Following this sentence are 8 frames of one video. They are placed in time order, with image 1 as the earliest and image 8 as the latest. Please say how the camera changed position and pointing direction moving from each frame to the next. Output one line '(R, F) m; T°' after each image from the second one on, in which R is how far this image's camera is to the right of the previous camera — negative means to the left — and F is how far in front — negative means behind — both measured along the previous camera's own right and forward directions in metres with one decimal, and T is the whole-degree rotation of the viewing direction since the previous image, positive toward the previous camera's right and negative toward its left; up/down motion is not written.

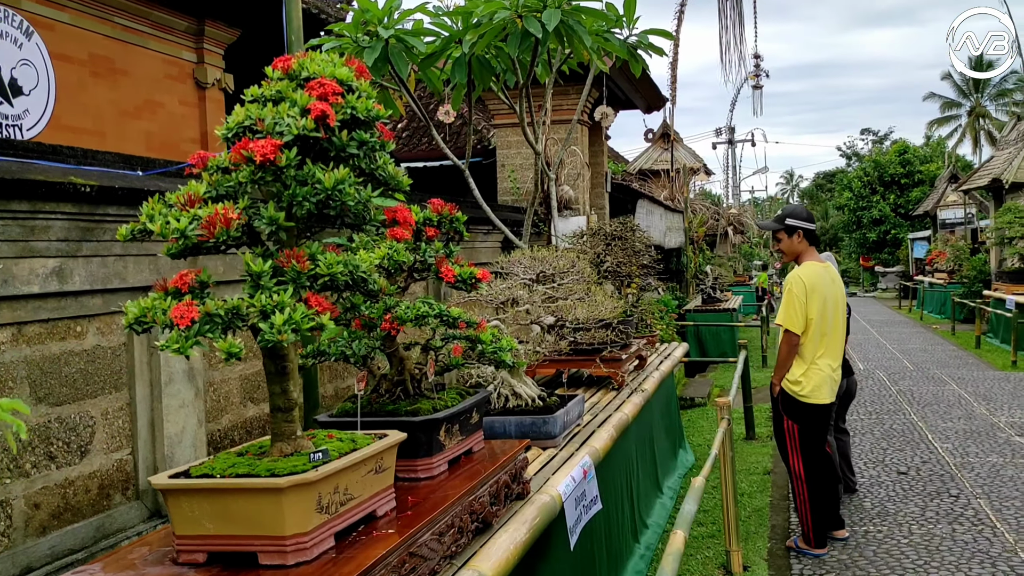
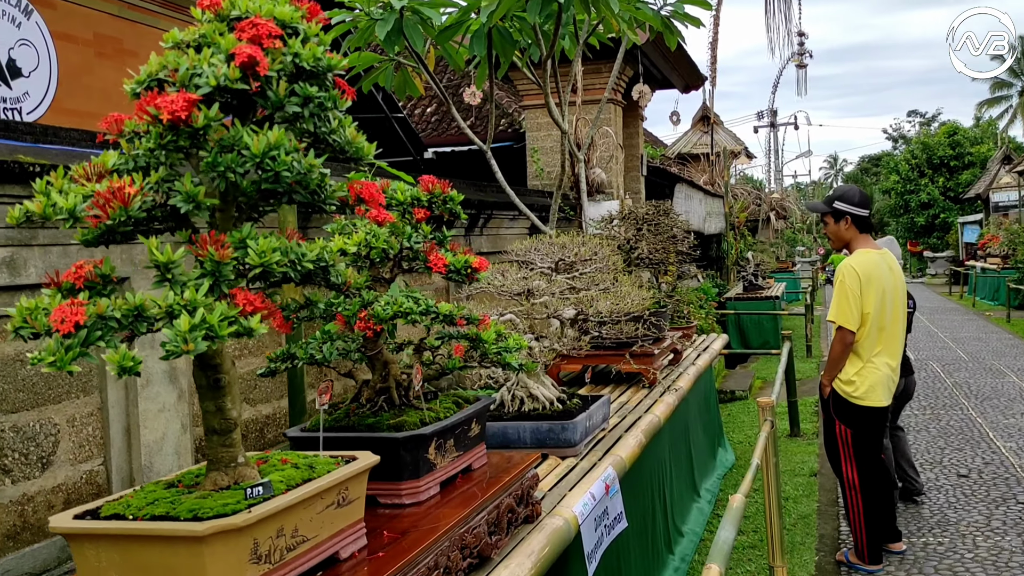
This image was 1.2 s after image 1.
(+0.1, +0.4) m; -2°
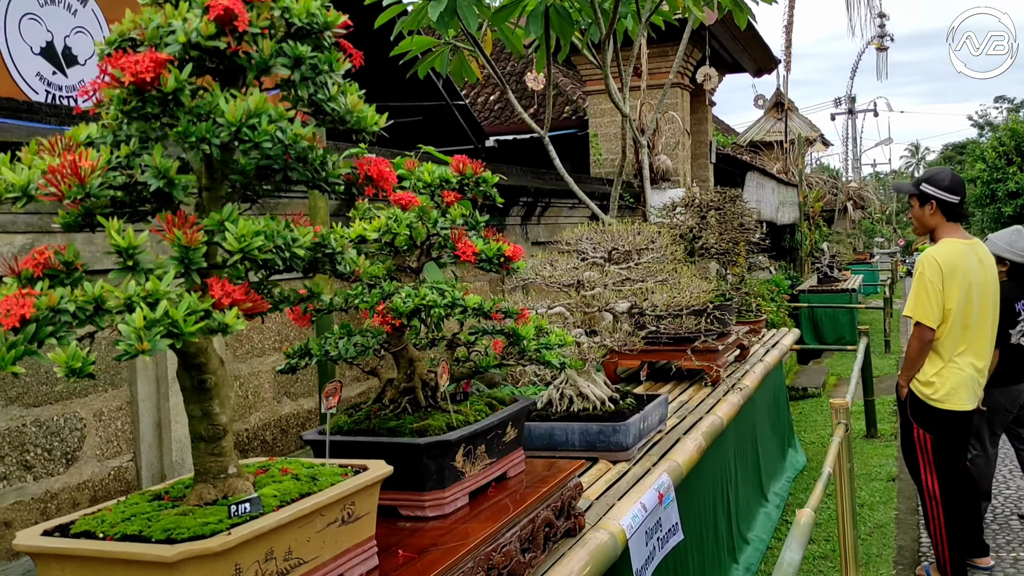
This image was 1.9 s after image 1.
(+0.1, +0.2) m; -4°
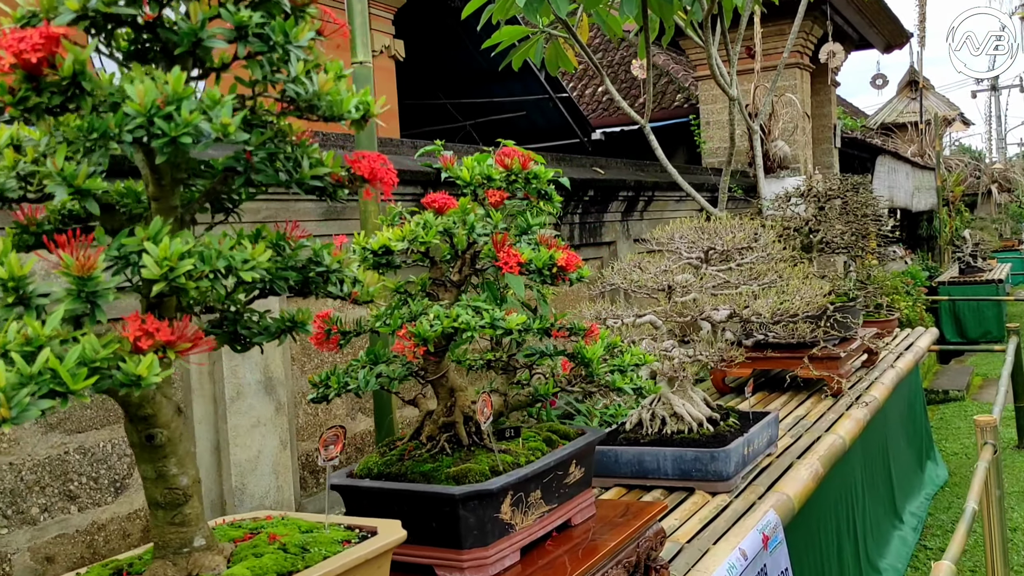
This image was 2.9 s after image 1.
(+0.1, +0.3) m; -8°
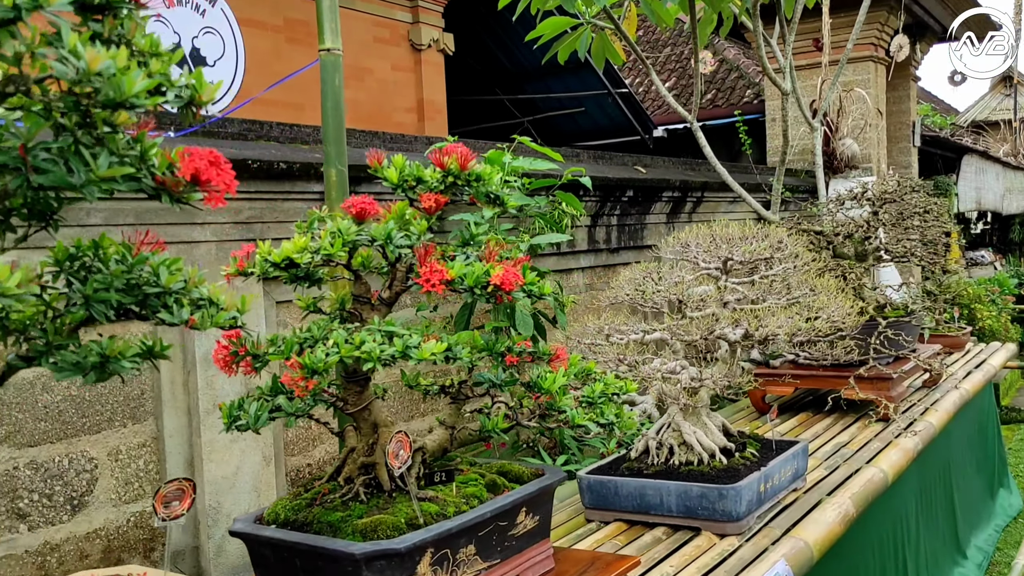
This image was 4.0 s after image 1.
(+0.2, +0.3) m; -5°
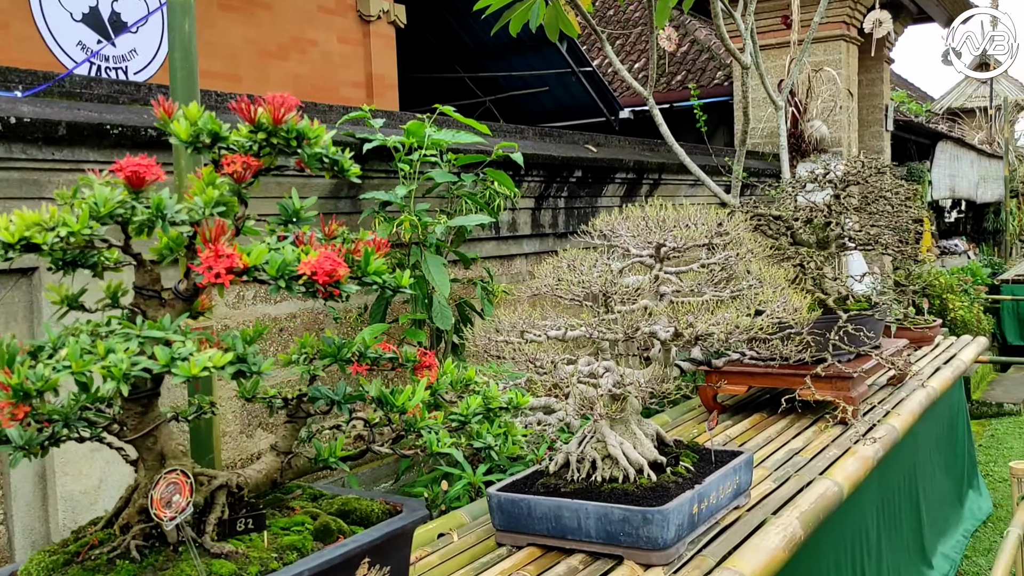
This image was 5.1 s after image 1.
(+0.2, +0.3) m; +1°
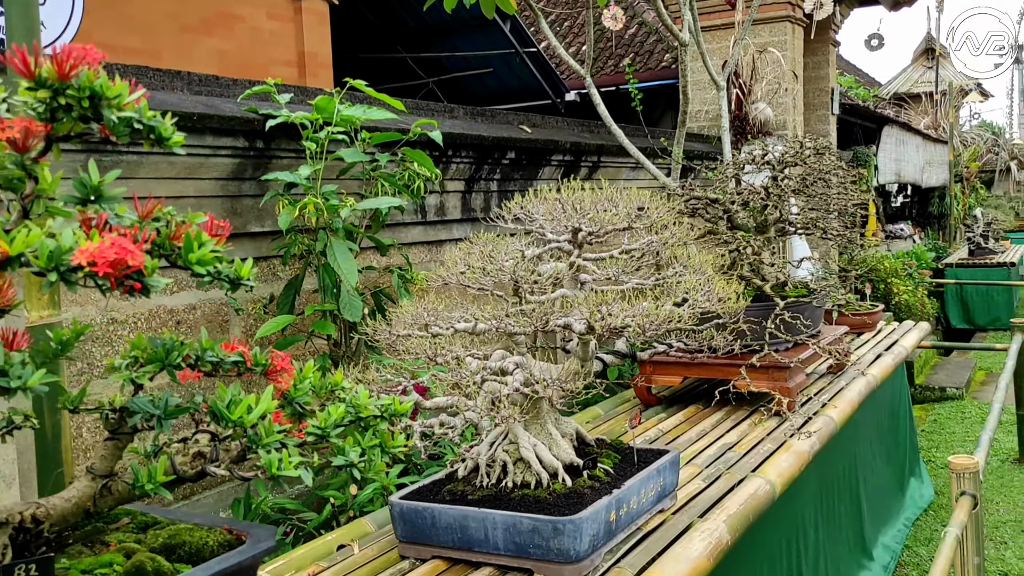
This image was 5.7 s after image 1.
(+0.1, +0.2) m; +3°
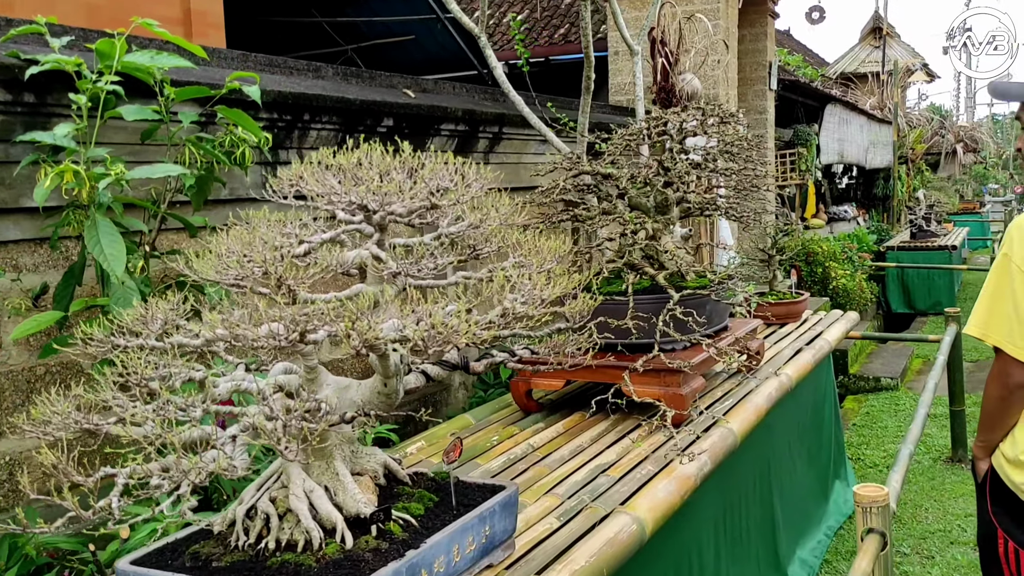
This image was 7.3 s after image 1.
(+0.3, +0.5) m; +3°
